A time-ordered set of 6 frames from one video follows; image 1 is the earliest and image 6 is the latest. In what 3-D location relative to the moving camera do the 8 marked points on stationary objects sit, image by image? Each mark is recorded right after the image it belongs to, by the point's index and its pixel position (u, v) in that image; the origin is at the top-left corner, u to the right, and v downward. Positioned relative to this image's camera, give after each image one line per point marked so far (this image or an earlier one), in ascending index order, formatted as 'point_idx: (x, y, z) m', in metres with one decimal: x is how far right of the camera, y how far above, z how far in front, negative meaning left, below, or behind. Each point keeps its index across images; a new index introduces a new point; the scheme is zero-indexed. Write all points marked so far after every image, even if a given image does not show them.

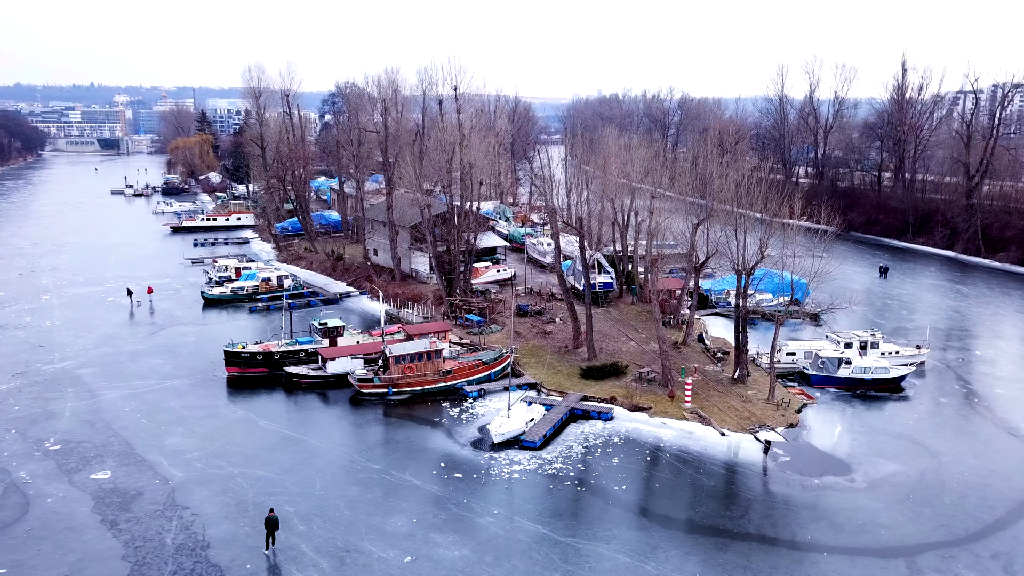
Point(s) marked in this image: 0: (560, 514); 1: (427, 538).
0: (+1.1, -5.2, +16.5) m
1: (-1.8, -5.3, +15.3) m
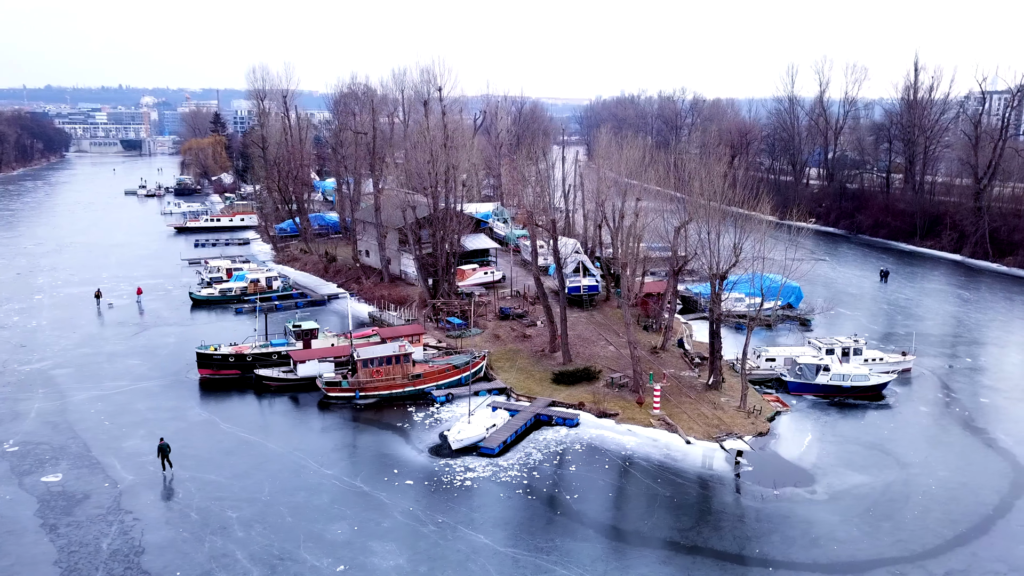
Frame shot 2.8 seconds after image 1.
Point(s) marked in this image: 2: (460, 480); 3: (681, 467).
0: (-0.2, -5.3, +16.2) m
1: (-3.1, -5.4, +15.0) m
2: (-1.4, -4.8, +18.2) m
3: (+4.4, -4.8, +19.2) m
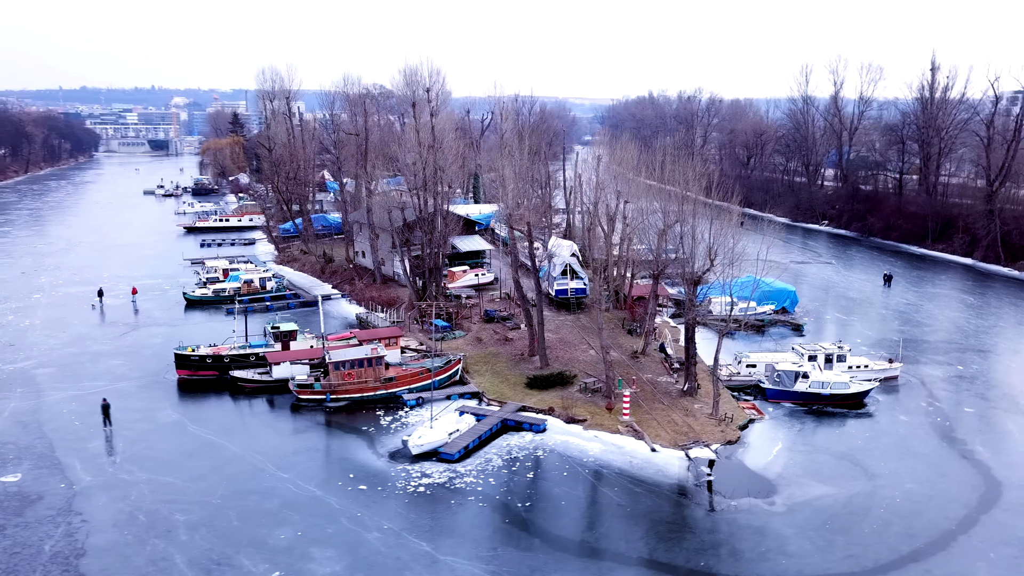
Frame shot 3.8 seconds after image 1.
0: (-1.3, -5.4, +16.0) m
1: (-4.3, -5.5, +14.9) m
2: (-2.5, -4.9, +18.0) m
3: (+3.4, -4.9, +18.9) m
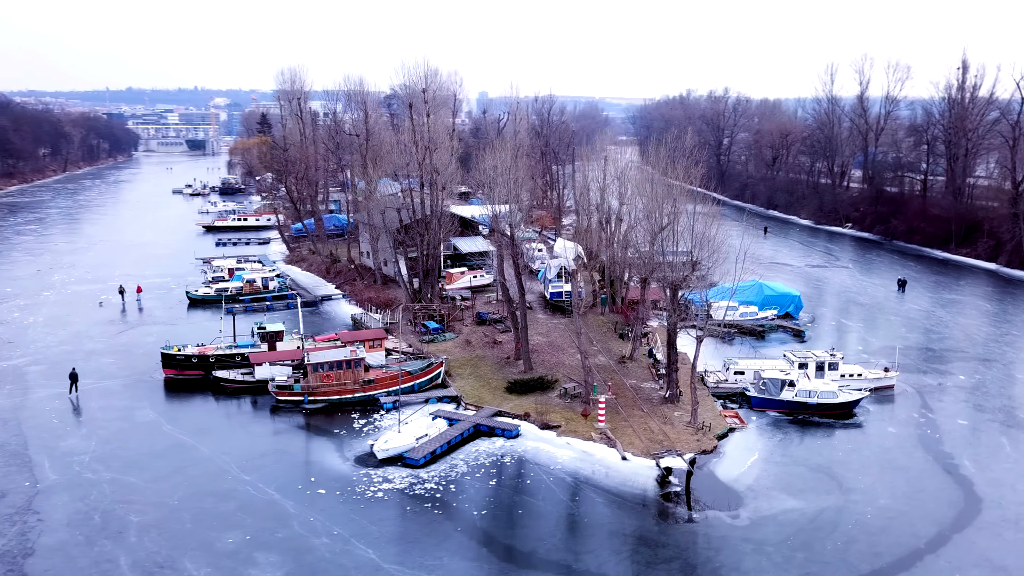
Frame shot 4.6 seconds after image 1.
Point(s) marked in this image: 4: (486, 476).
0: (-2.4, -5.5, +15.8) m
1: (-5.4, -5.5, +14.8) m
2: (-3.5, -5.0, +17.9) m
3: (+2.4, -5.0, +18.5) m
4: (-0.7, -4.9, +18.9) m
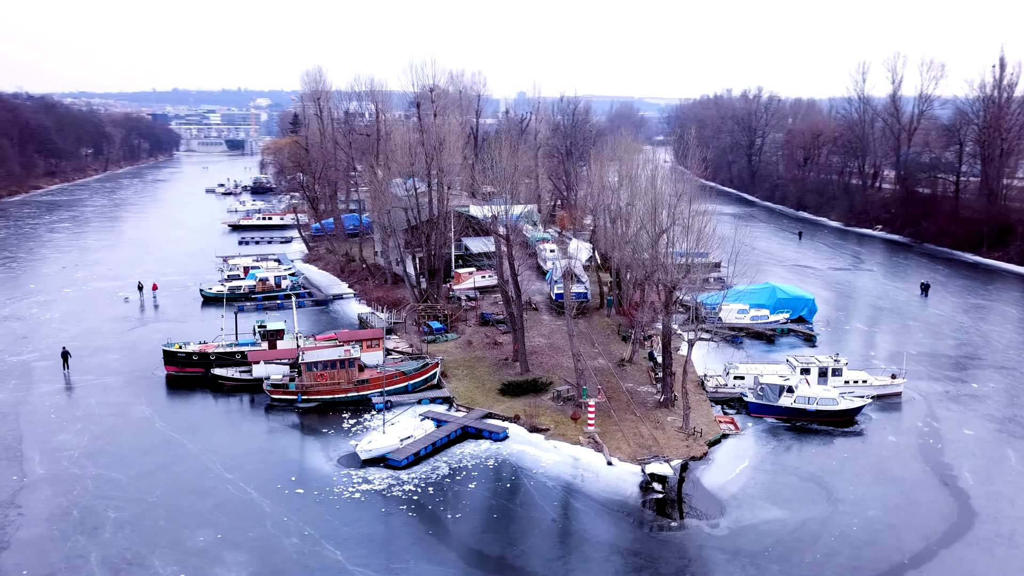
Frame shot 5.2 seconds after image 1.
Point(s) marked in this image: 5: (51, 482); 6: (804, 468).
0: (-3.0, -5.5, +15.7) m
1: (-6.1, -5.5, +14.9) m
2: (-4.0, -5.0, +17.8) m
3: (+1.9, -5.1, +18.2) m
4: (-1.2, -4.9, +18.7) m
5: (-11.5, -4.8, +18.0) m
6: (+7.9, -4.9, +19.4) m
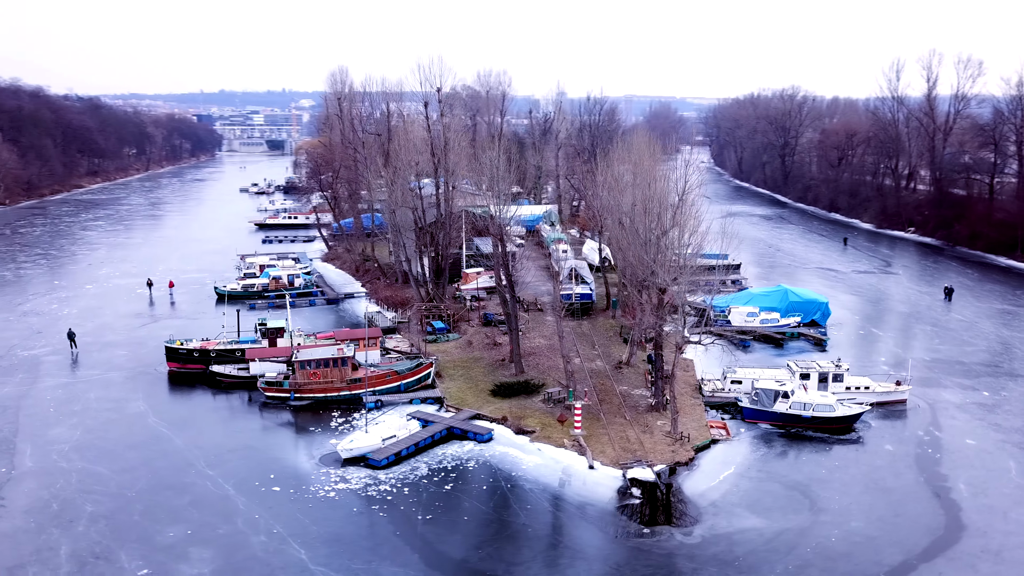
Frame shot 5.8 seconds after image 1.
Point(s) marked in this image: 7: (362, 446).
0: (-3.7, -5.4, +15.7) m
1: (-6.8, -5.5, +15.0) m
2: (-4.6, -5.0, +17.8) m
3: (+1.3, -5.1, +17.9) m
4: (-1.7, -4.9, +18.6) m
5: (-12.0, -4.7, +18.4) m
6: (+7.3, -4.9, +18.9) m
7: (-4.0, -4.3, +19.6) m
